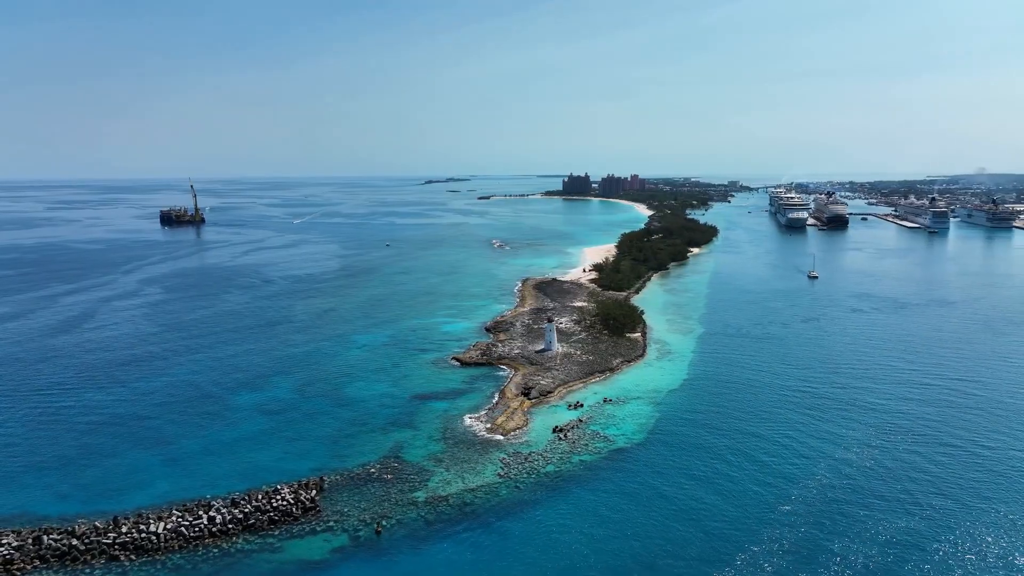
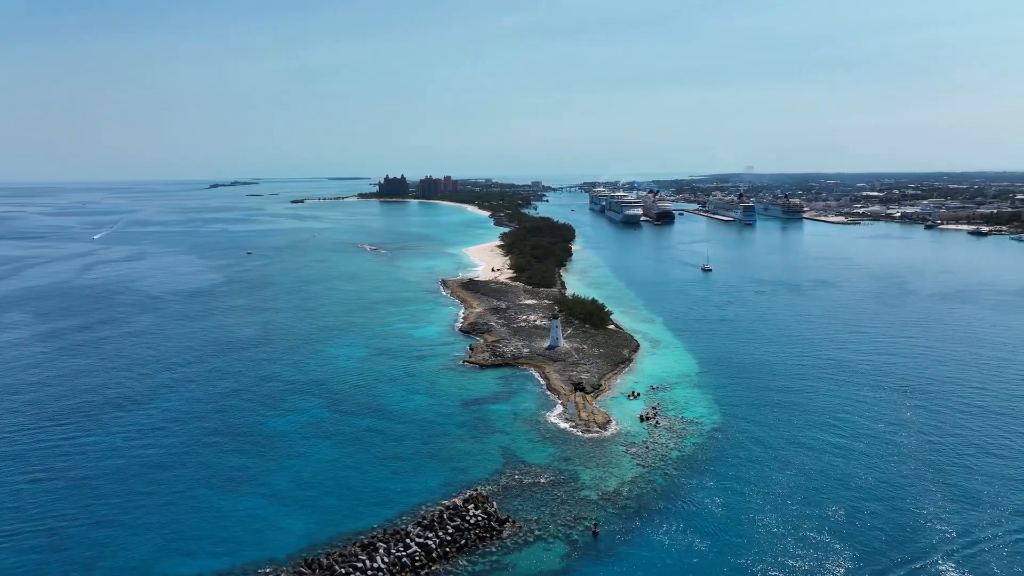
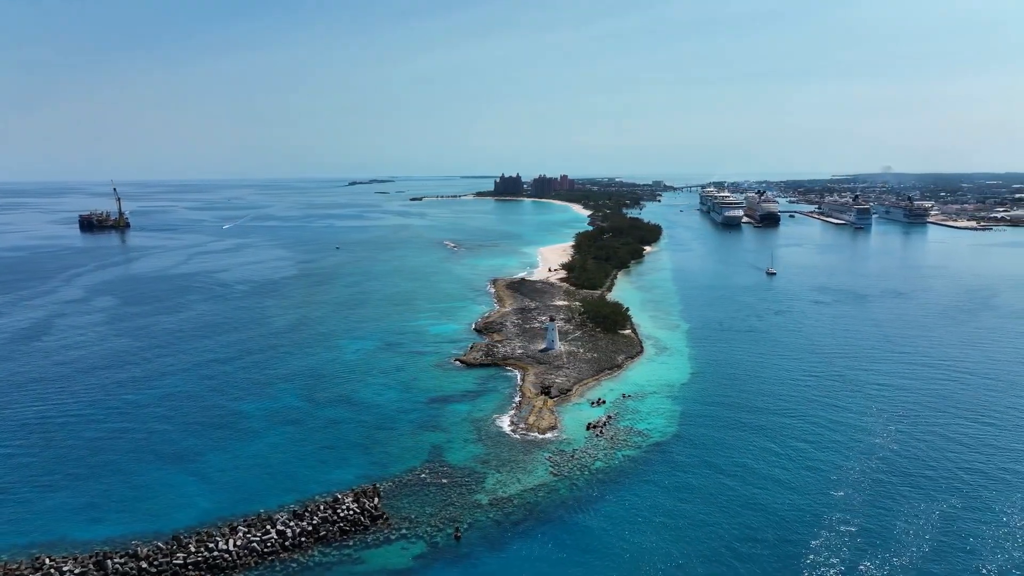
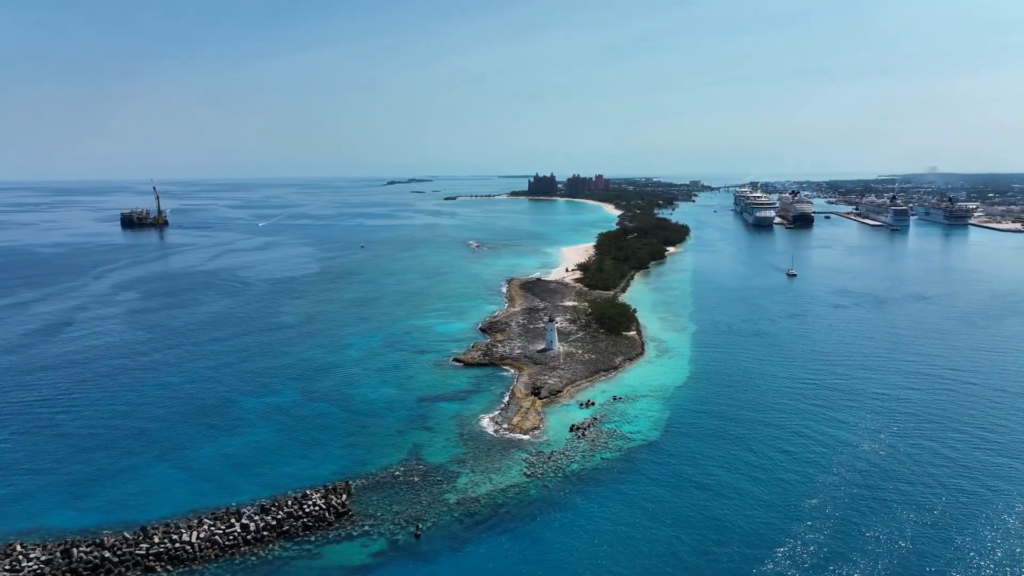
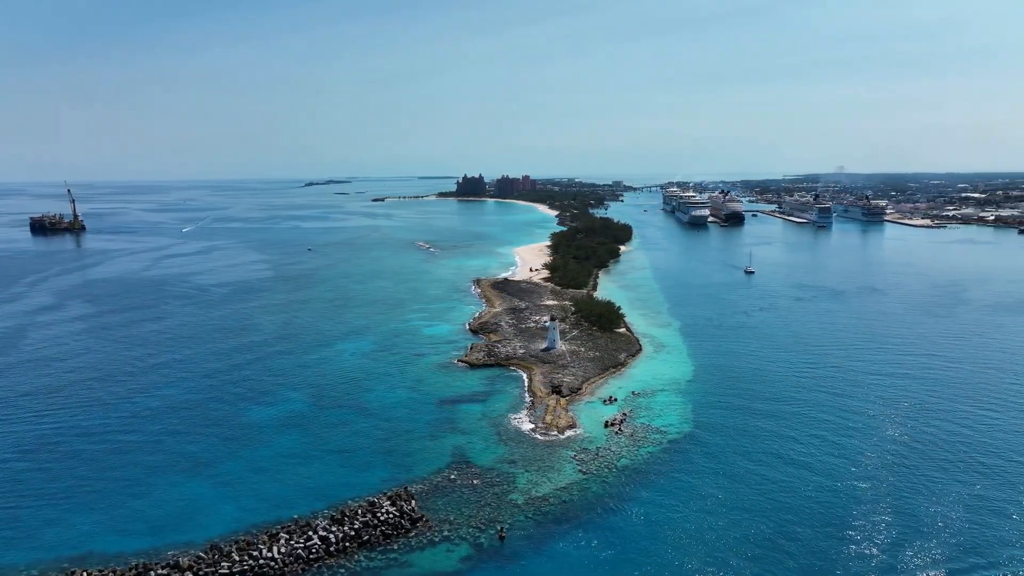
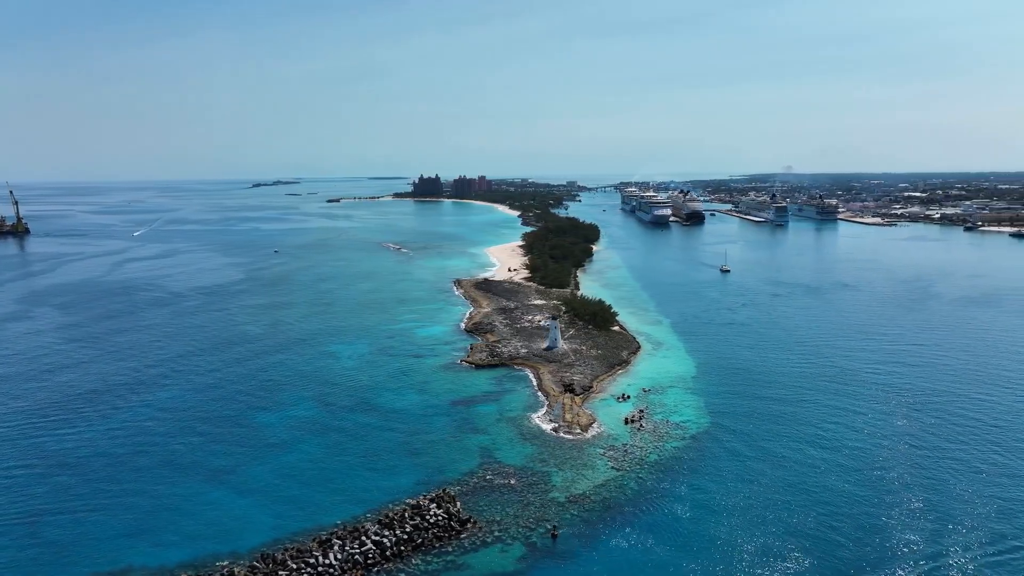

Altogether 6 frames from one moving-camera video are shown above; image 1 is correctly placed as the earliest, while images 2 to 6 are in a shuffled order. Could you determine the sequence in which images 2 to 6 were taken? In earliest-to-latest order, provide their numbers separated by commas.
4, 3, 5, 6, 2
